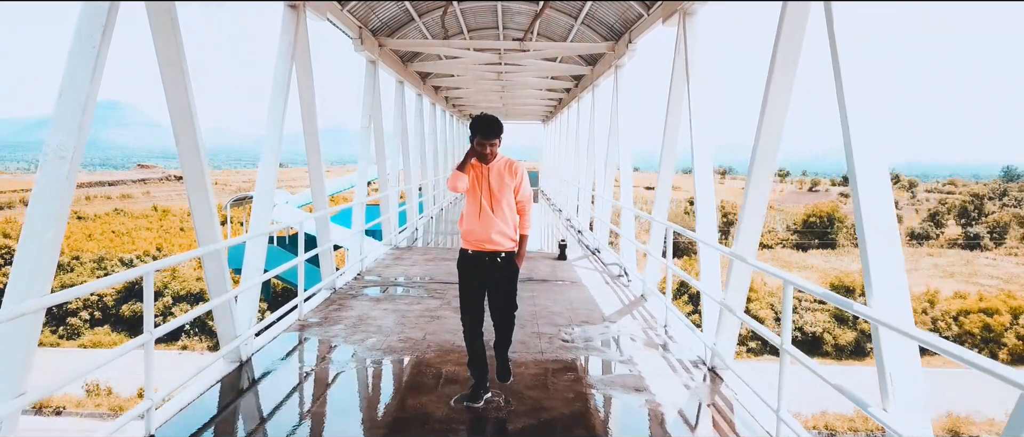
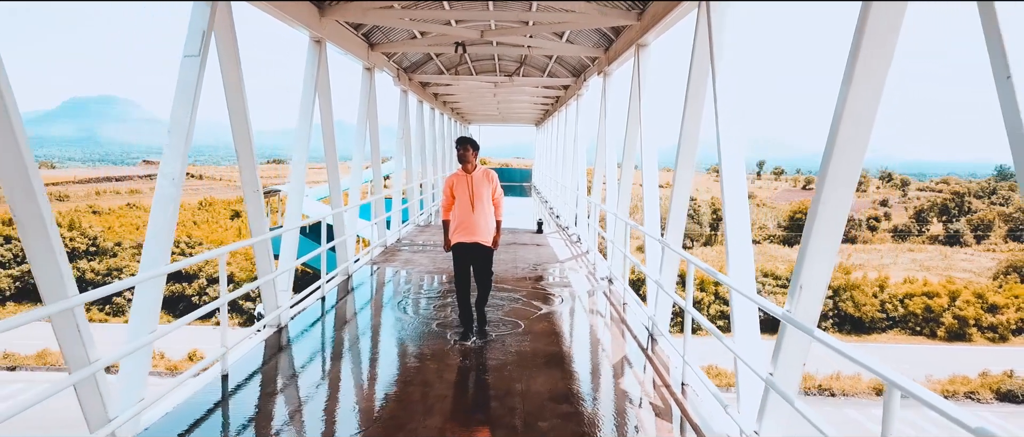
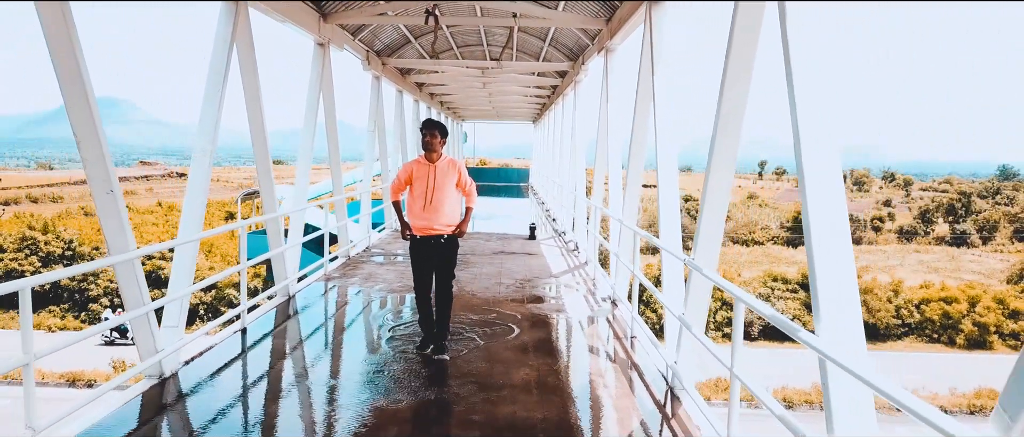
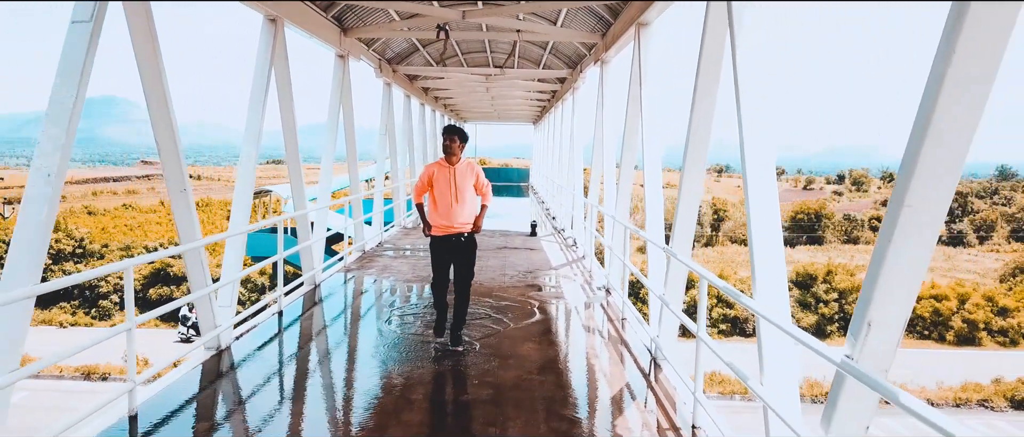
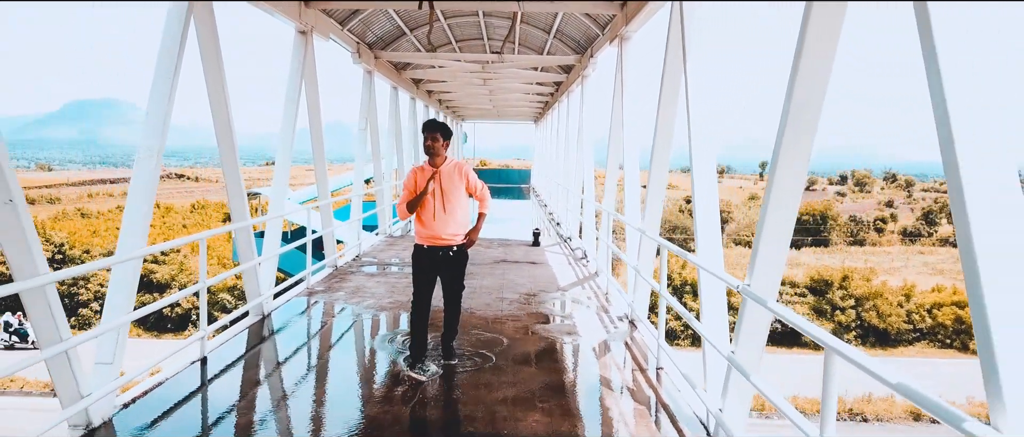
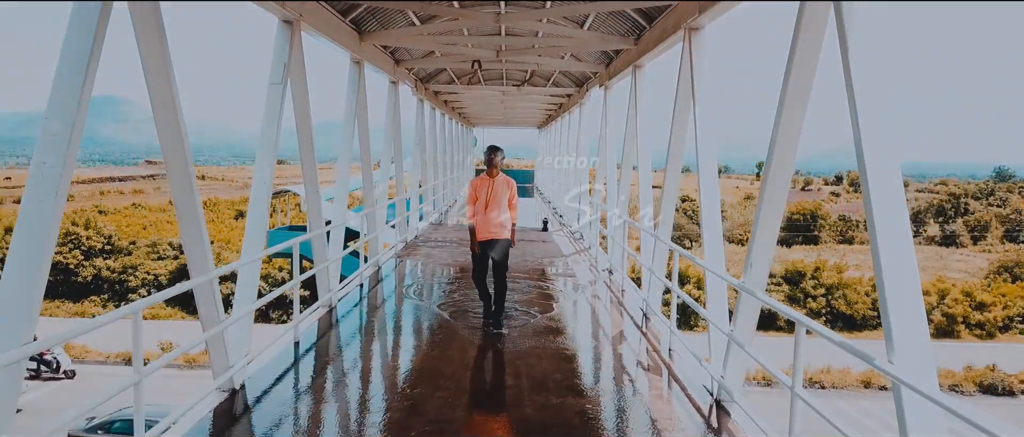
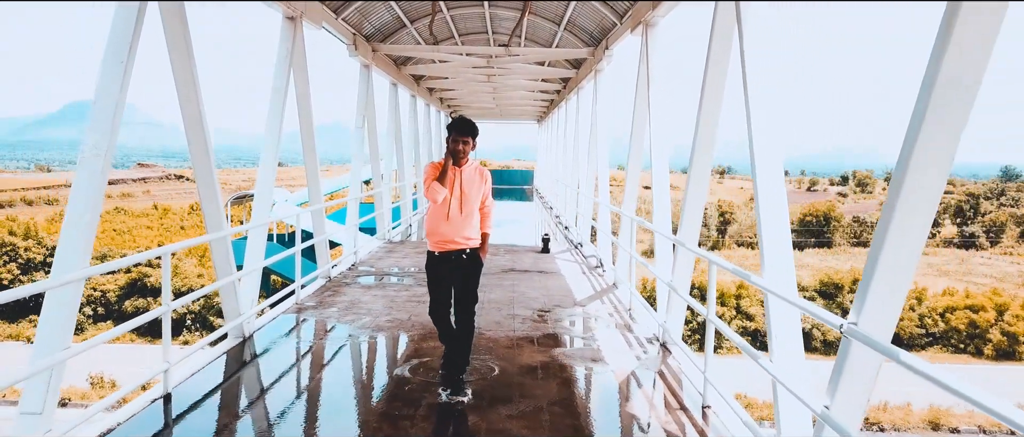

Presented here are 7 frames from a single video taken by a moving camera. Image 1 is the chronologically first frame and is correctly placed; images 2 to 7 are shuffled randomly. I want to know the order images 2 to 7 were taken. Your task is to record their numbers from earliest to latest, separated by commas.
7, 5, 3, 4, 2, 6
